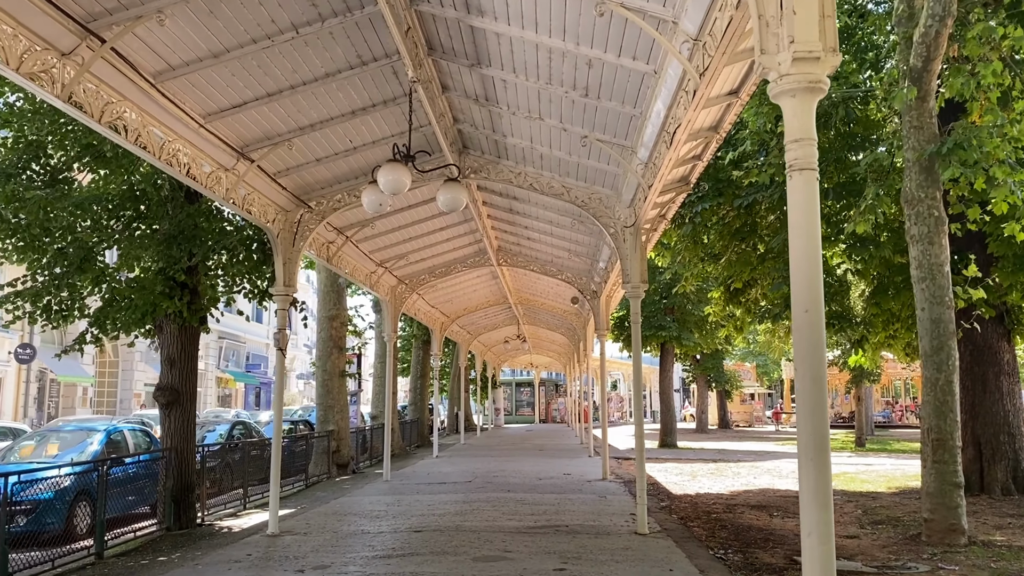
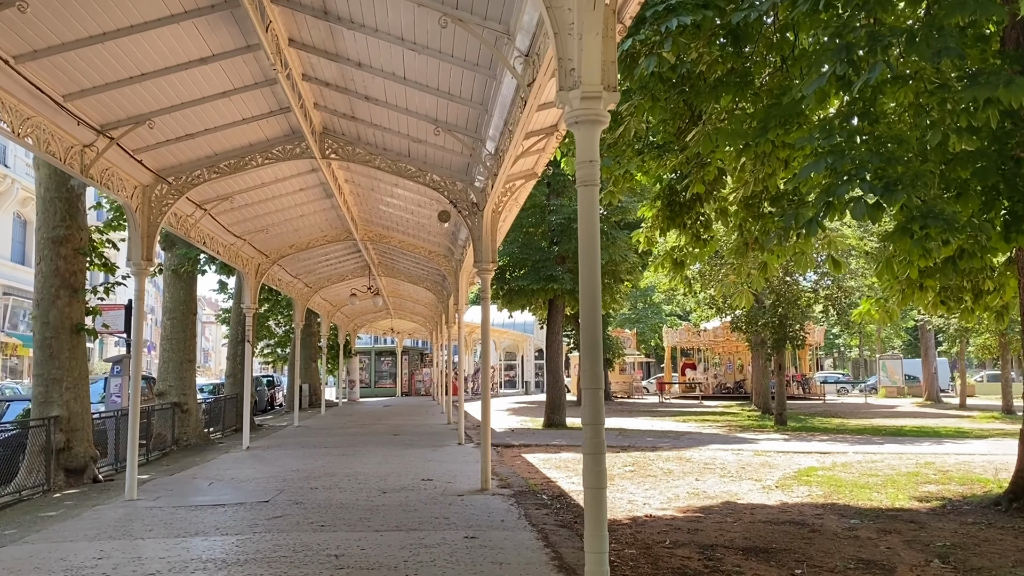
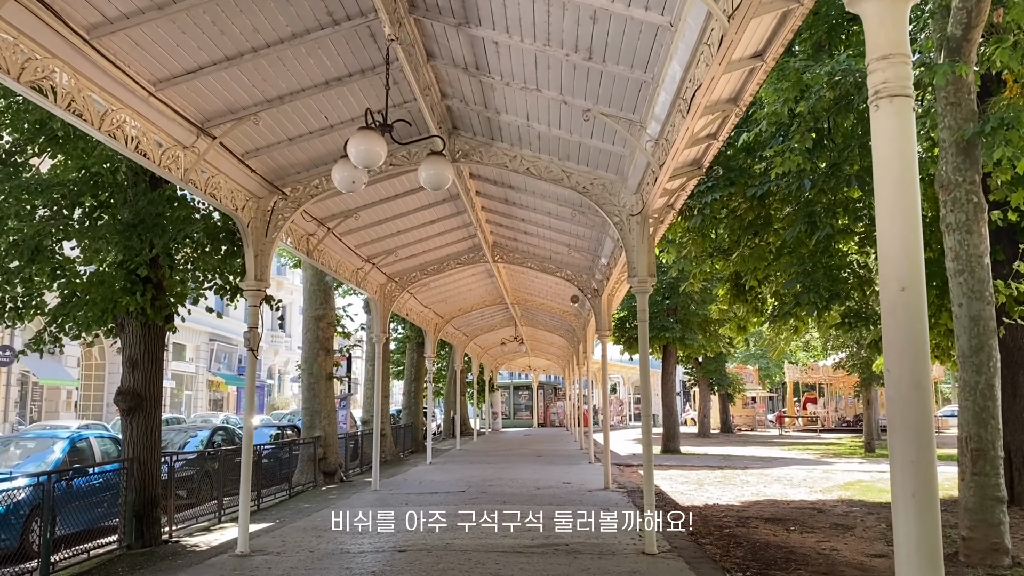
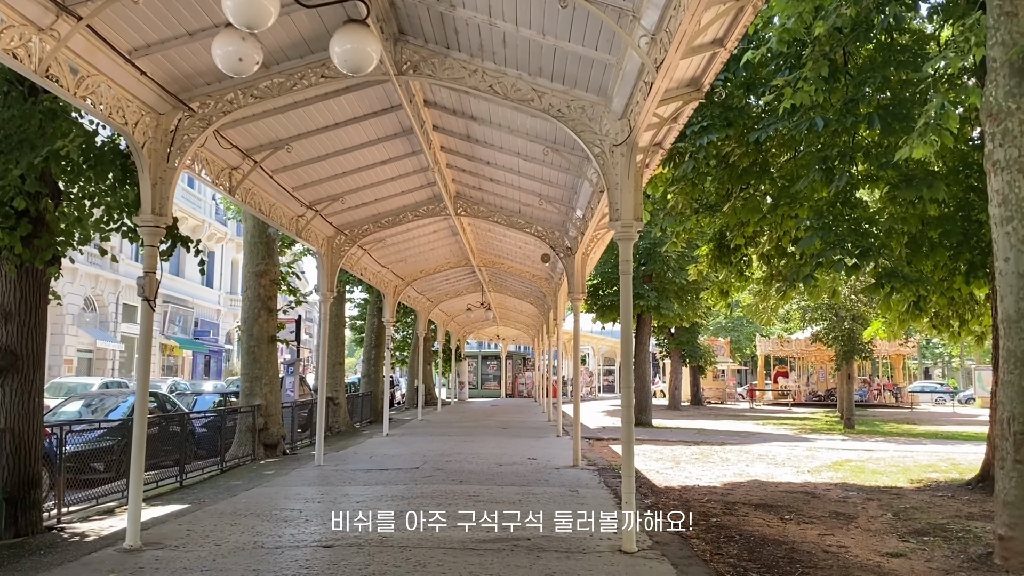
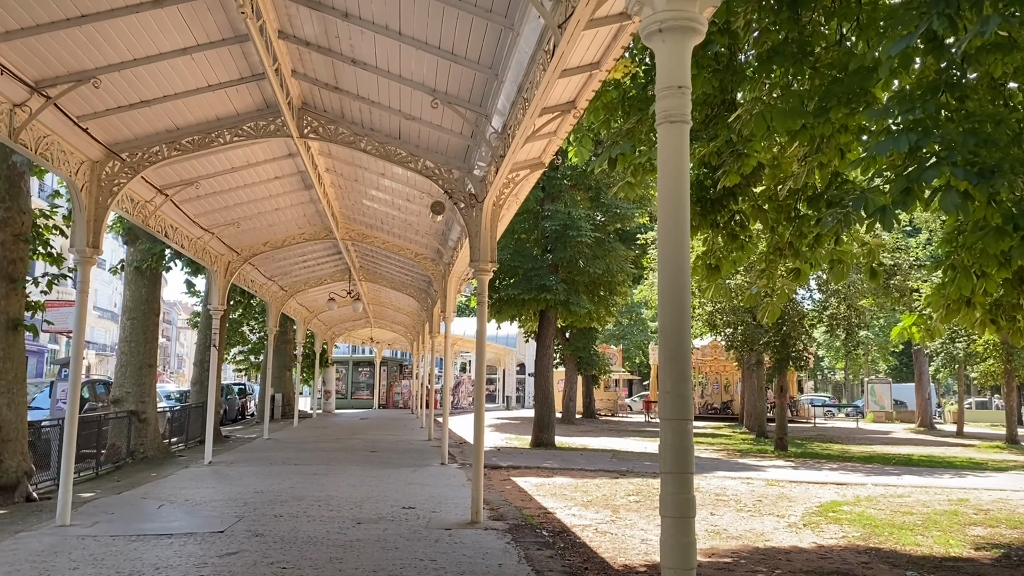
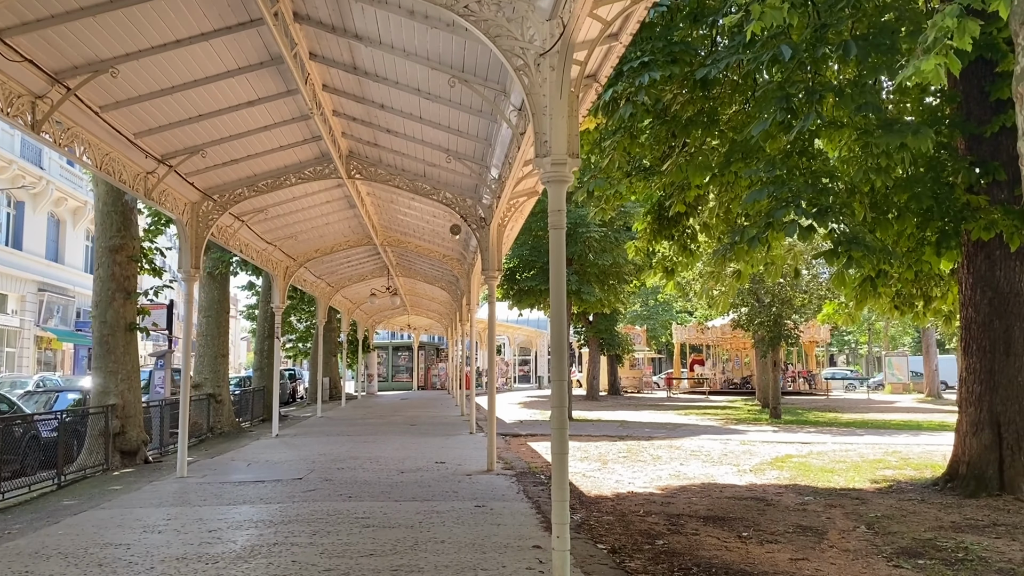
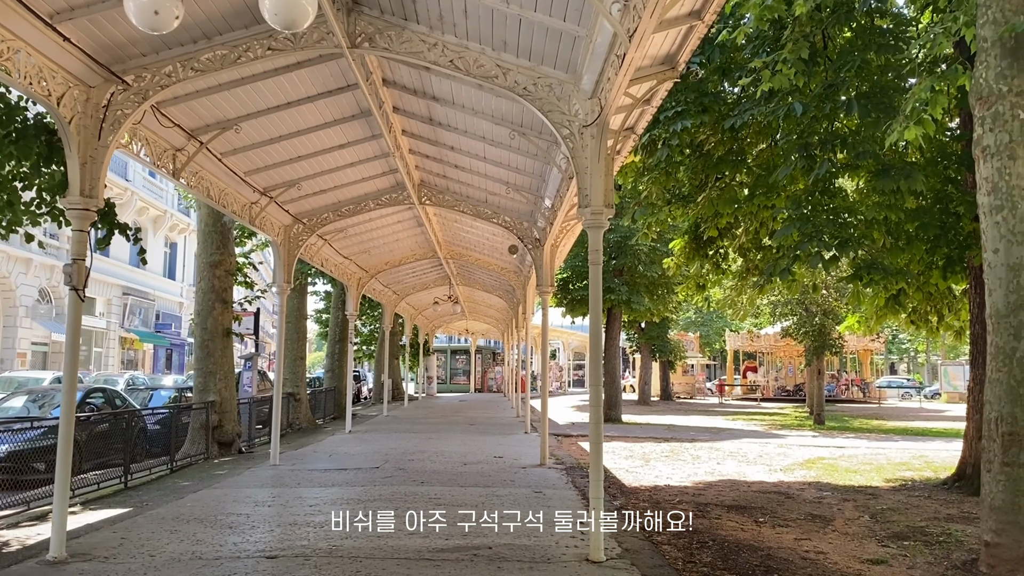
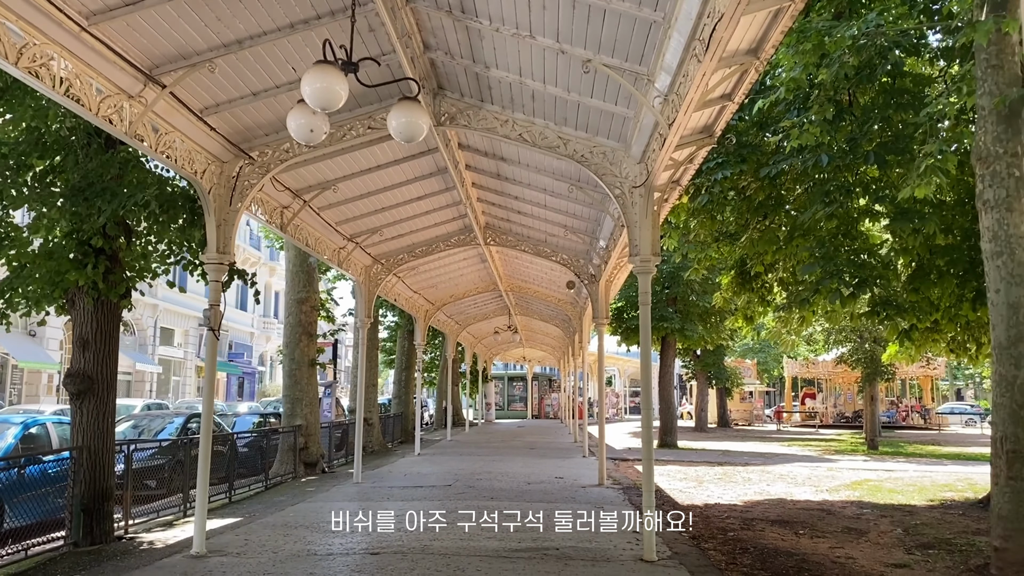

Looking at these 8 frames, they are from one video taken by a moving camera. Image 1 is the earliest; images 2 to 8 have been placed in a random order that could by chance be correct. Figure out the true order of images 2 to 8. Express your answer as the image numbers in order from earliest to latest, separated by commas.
3, 8, 4, 7, 6, 2, 5
